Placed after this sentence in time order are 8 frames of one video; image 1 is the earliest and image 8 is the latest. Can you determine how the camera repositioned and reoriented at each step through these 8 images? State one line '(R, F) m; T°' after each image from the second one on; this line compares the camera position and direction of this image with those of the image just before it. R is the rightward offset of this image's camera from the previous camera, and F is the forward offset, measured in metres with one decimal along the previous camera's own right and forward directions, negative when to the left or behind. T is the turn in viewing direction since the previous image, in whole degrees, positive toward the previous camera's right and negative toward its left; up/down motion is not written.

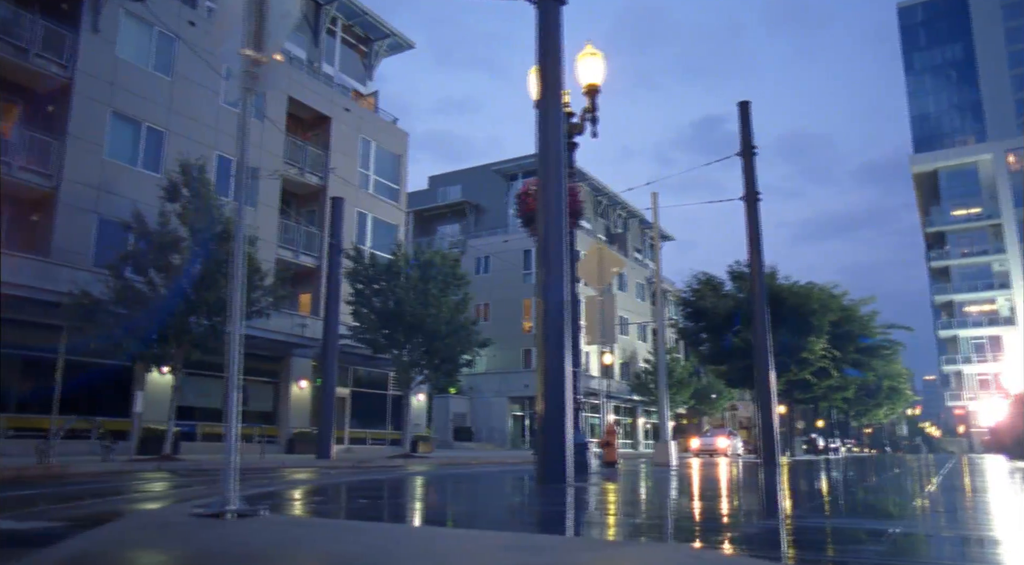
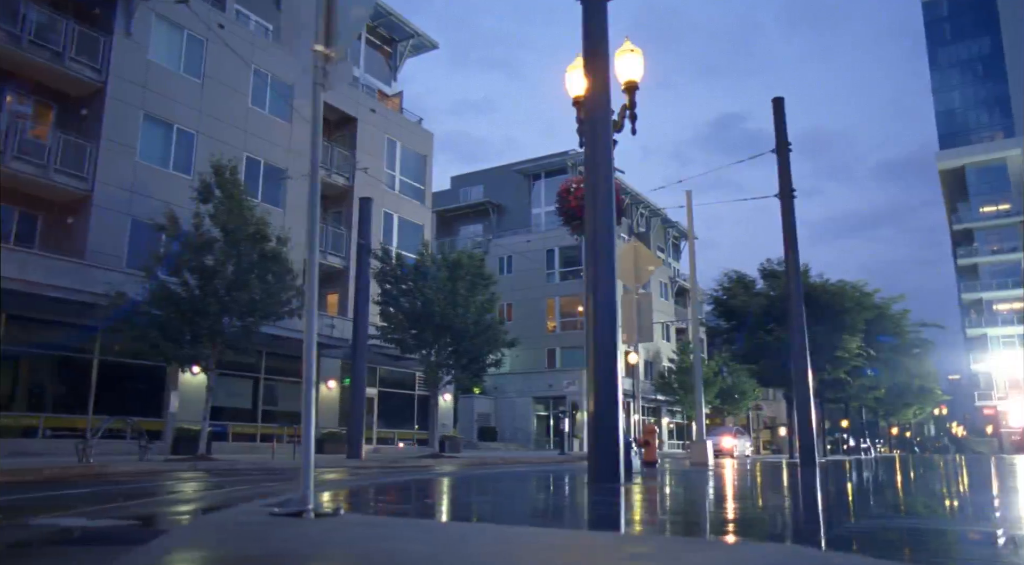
(-0.4, +0.1) m; -1°
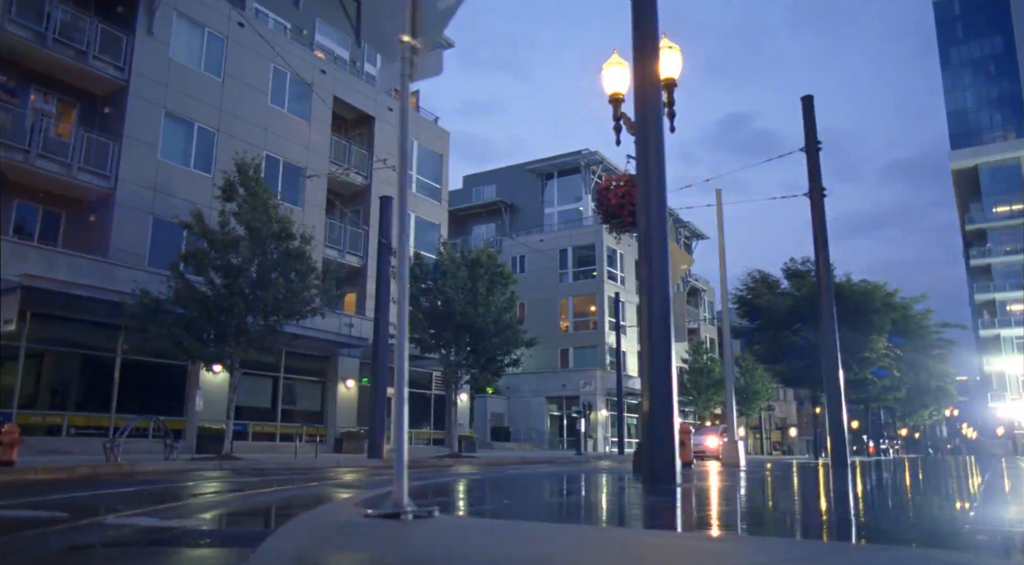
(-0.6, +0.1) m; 0°
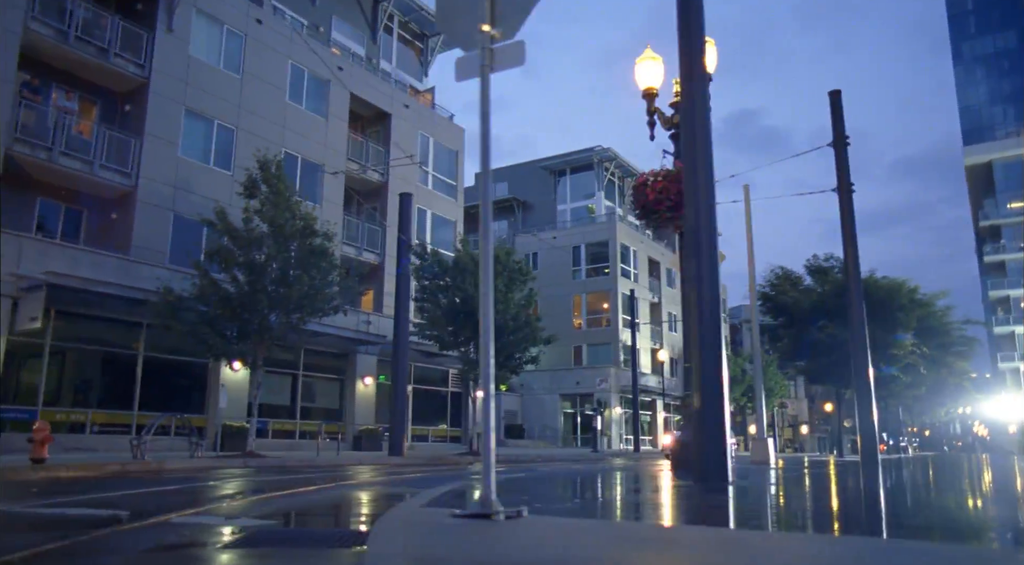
(-0.5, +0.1) m; 0°
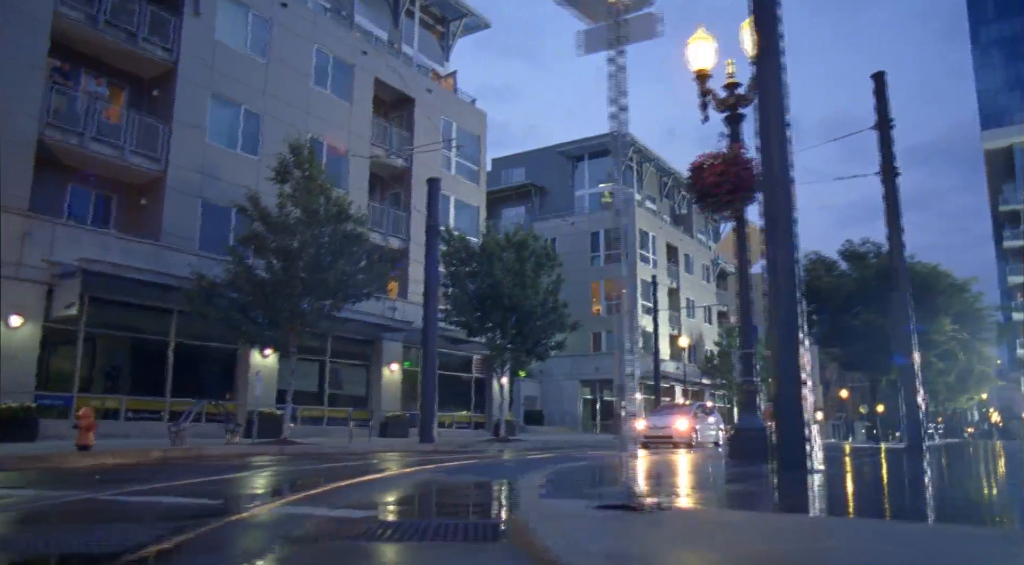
(-0.7, +0.2) m; -1°
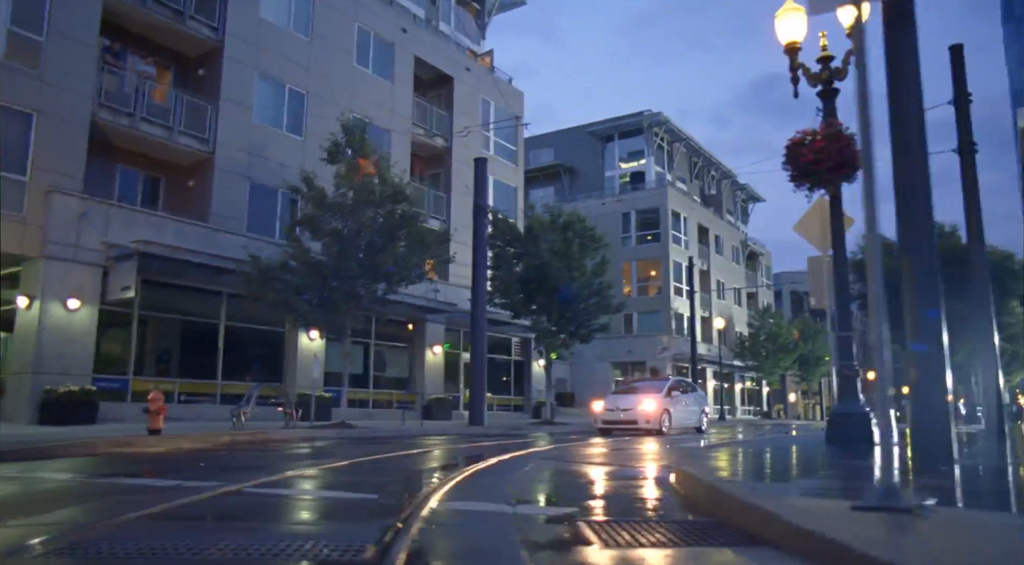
(-1.2, +0.3) m; -1°
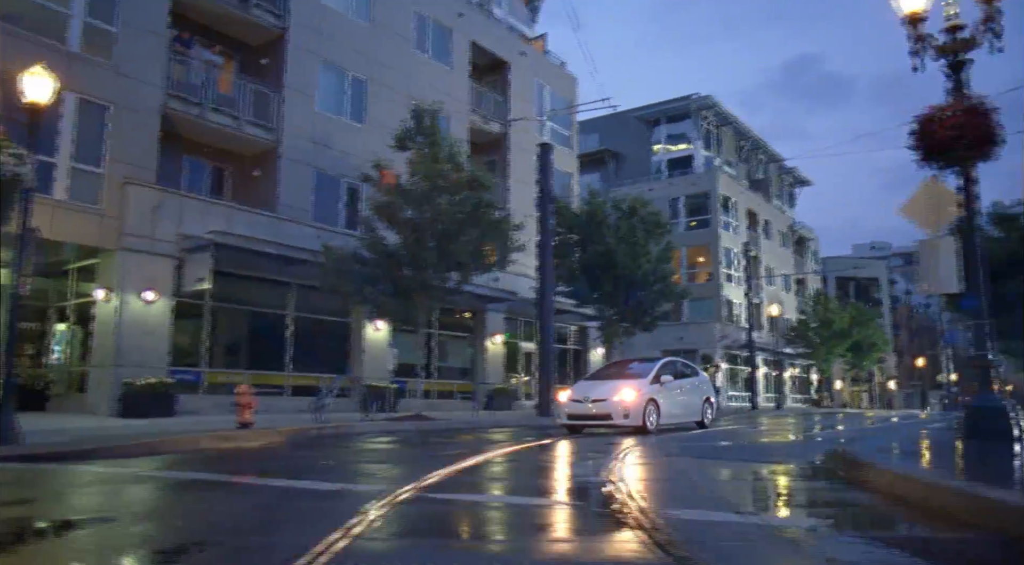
(-1.3, +0.4) m; -2°
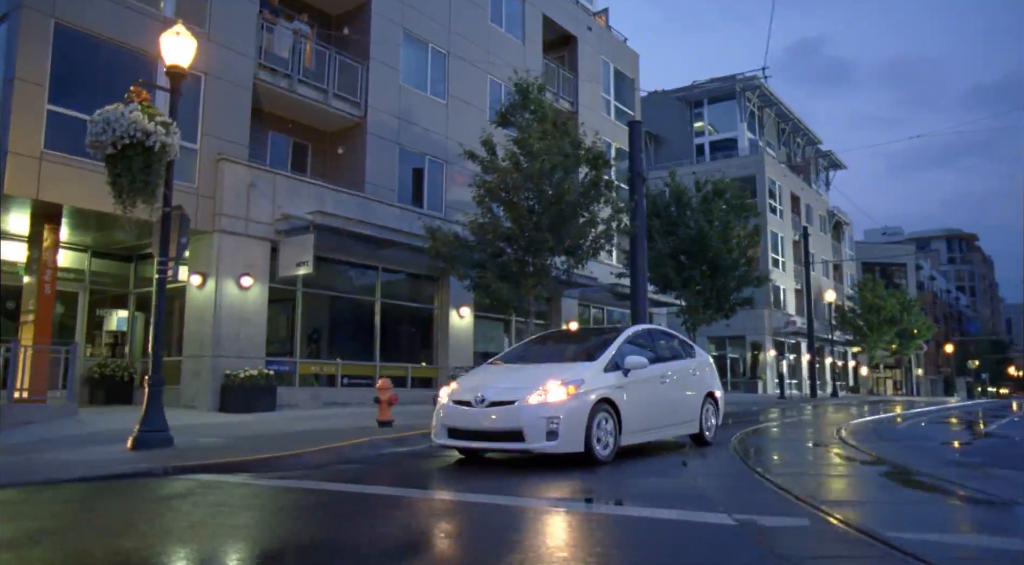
(-2.9, +1.2) m; 0°
